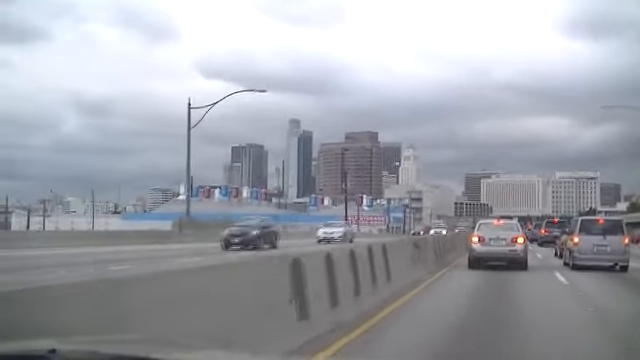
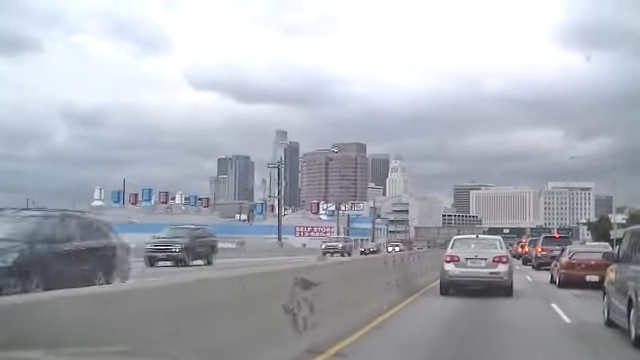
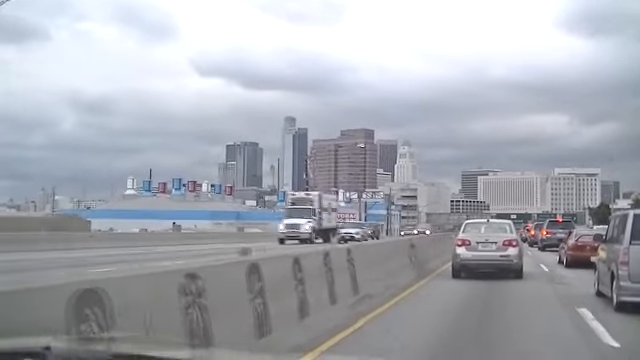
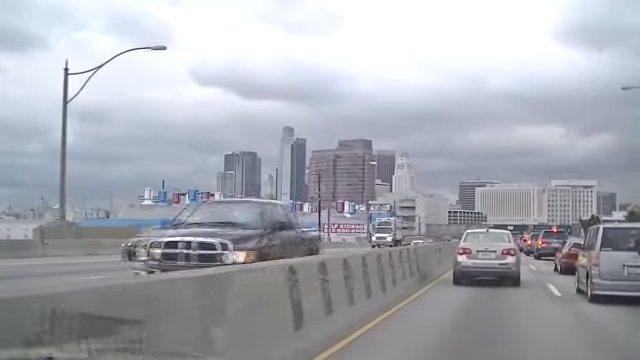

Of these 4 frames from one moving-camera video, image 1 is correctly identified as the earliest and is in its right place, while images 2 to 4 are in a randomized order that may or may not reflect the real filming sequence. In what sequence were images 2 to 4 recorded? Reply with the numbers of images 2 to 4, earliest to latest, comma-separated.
4, 3, 2
